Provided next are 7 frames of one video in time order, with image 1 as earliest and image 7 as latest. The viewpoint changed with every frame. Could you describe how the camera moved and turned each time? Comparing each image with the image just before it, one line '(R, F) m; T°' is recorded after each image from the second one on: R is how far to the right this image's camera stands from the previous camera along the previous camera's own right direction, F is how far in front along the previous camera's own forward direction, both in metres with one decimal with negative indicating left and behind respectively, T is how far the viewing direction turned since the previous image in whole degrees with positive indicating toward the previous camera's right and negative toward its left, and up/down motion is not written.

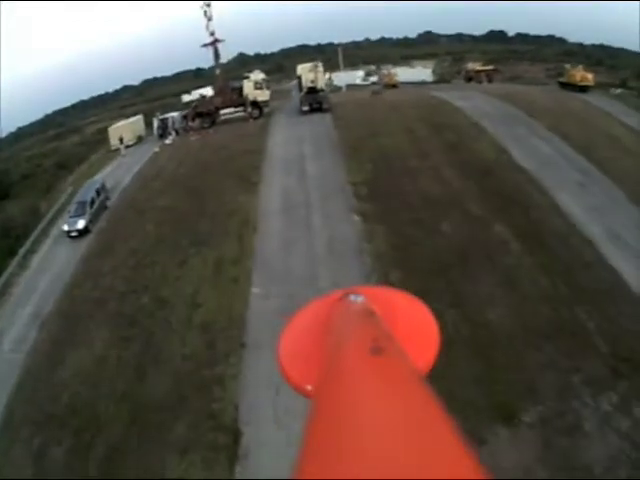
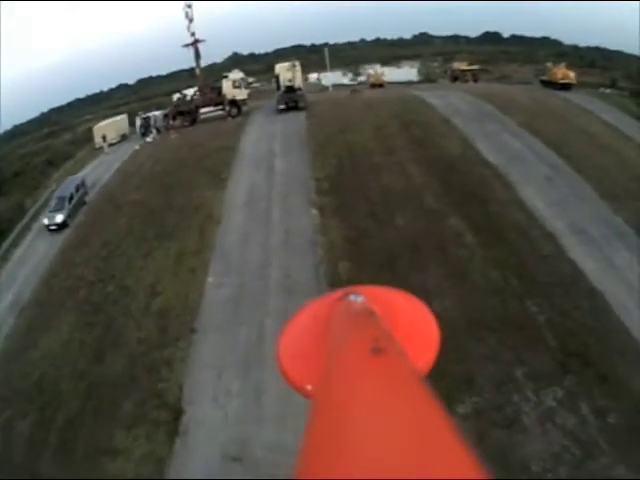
(+1.2, -0.6) m; 0°
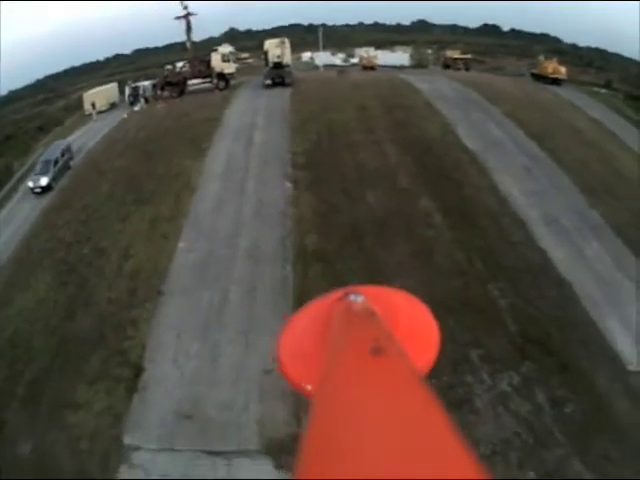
(+0.6, -0.5) m; +1°
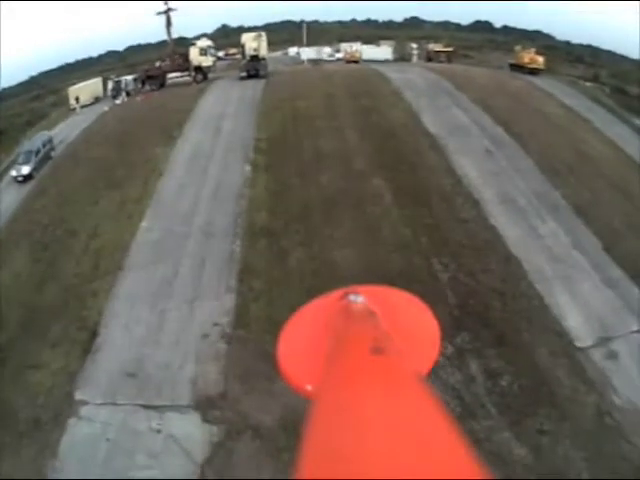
(+1.3, -1.1) m; 0°
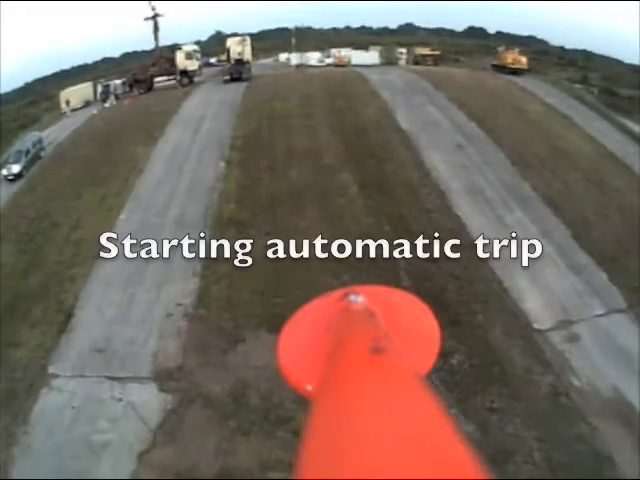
(+0.9, -1.0) m; 0°
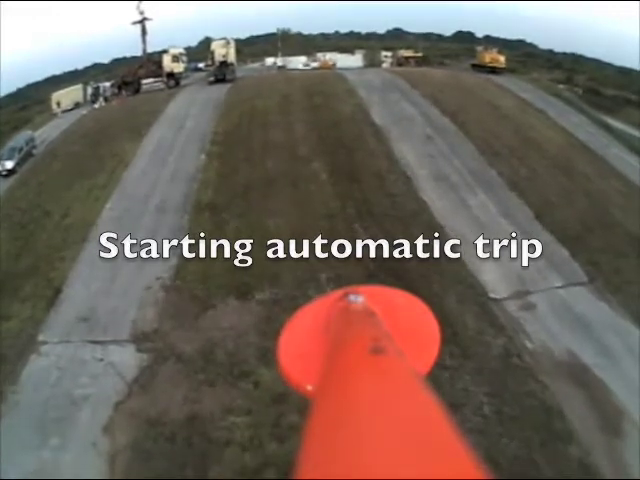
(+0.6, -1.5) m; +1°
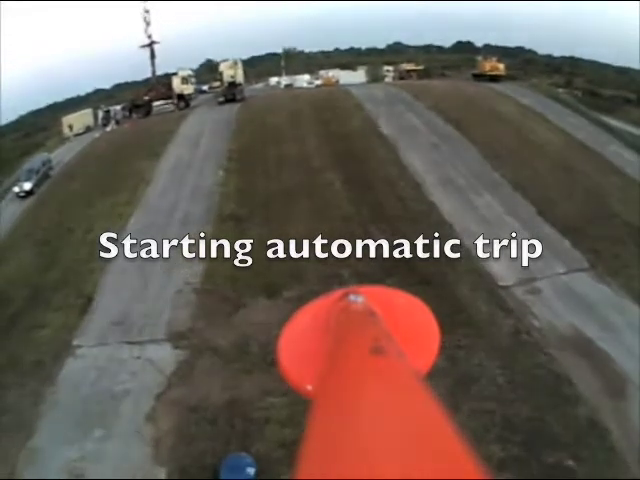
(-0.3, -1.2) m; 0°
